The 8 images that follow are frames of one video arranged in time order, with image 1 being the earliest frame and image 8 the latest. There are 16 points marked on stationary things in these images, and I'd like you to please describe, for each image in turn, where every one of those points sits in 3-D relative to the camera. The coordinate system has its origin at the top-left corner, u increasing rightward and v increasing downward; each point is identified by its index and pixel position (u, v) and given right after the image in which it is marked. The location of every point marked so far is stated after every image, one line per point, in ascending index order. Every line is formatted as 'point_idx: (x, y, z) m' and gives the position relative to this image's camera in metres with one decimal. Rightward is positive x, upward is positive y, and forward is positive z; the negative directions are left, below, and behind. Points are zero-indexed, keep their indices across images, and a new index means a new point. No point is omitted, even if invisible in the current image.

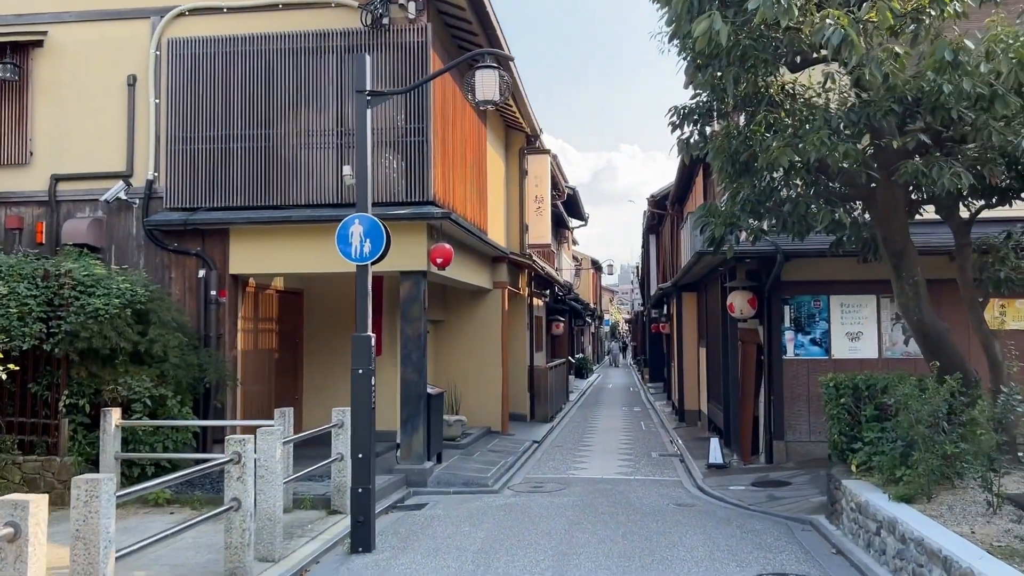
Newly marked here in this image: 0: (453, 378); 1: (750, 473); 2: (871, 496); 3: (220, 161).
0: (-1.0, -1.5, +14.1) m
1: (+2.8, -2.2, +10.2) m
2: (+2.7, -1.6, +6.5) m
3: (-3.4, +1.5, +10.0) m
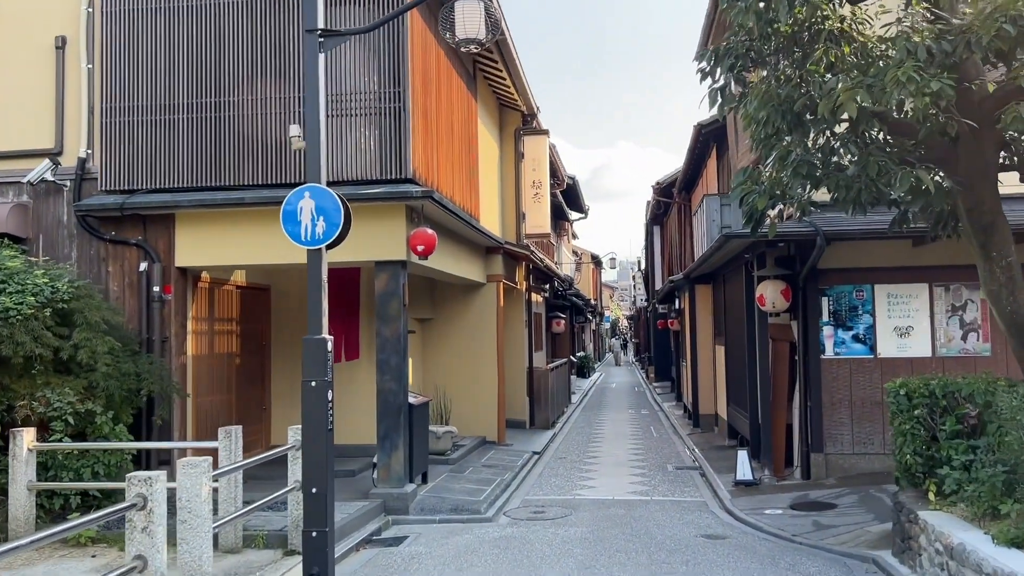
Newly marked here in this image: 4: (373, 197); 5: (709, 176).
0: (-1.0, -1.4, +12.6) m
1: (+2.8, -2.1, +8.7) m
2: (+2.7, -1.5, +5.0) m
3: (-3.5, +1.5, +8.5) m
4: (-1.3, +0.9, +8.1) m
5: (+3.7, +2.1, +15.9) m
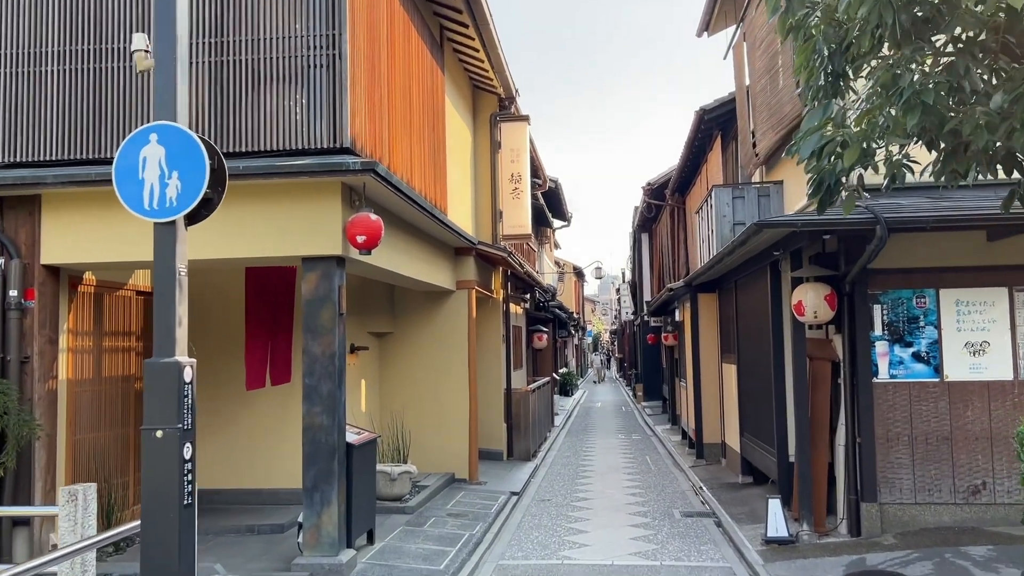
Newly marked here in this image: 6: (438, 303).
0: (-1.3, -1.5, +10.6) m
1: (+2.6, -2.1, +6.8) m
2: (+2.5, -1.4, +3.1) m
3: (-3.7, +1.5, +6.5) m
4: (-1.5, +0.8, +6.1) m
5: (+3.3, +1.9, +14.0) m
6: (-0.9, -0.2, +10.7) m
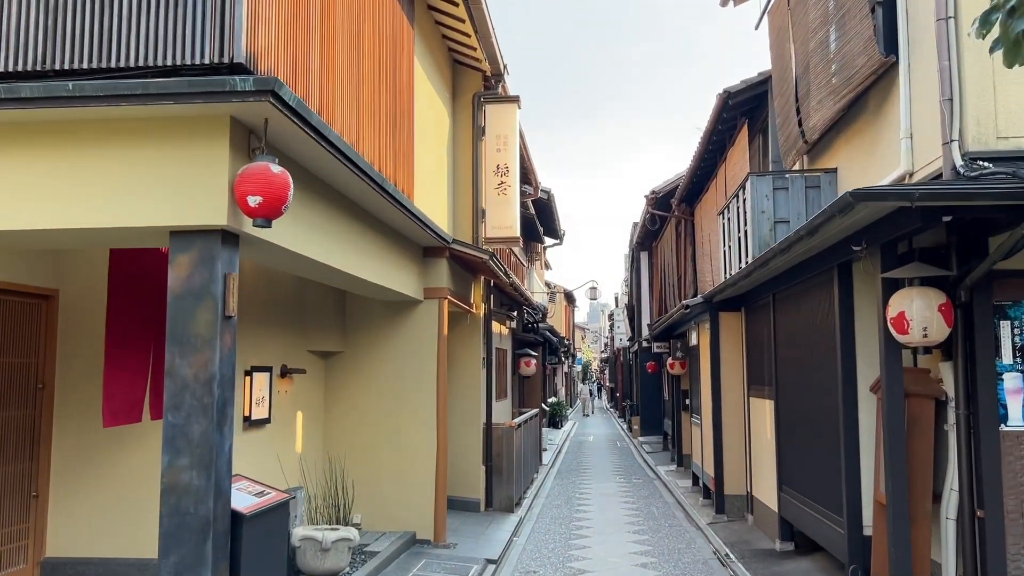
0: (-1.6, -1.6, +8.4) m
1: (+2.4, -2.2, +4.6) m
2: (+2.4, -1.4, +1.0) m
3: (-3.8, +1.6, +4.4) m
4: (-1.6, +0.9, +4.0) m
5: (+3.1, +1.7, +12.0) m
6: (-1.1, -0.3, +8.5) m
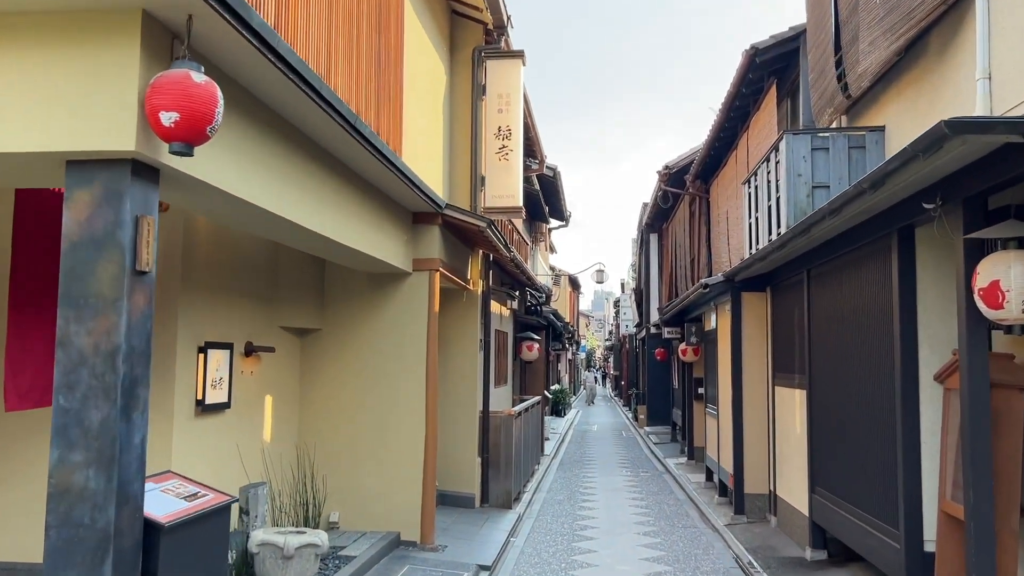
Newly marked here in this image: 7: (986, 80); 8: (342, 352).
0: (-1.6, -1.3, +7.5) m
1: (+2.3, -2.0, +3.7) m
2: (+2.4, -1.3, 0.0) m
3: (-3.8, +1.8, +3.4) m
4: (-1.7, +1.1, +3.0) m
5: (+3.1, +1.9, +11.0) m
6: (-1.1, 0.0, +7.6) m
7: (+2.8, +1.2, +5.0) m
8: (-1.5, -0.6, +7.6) m
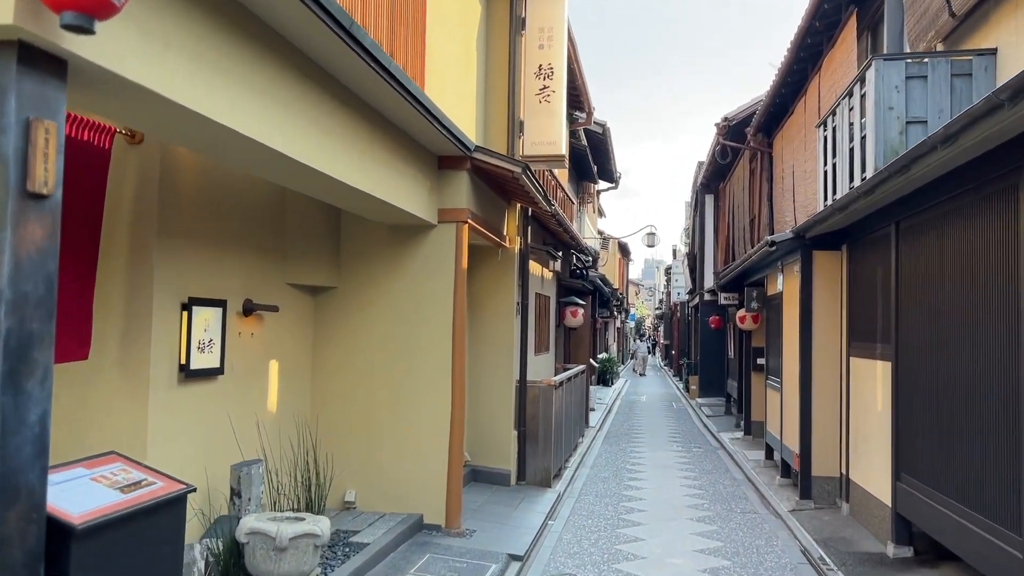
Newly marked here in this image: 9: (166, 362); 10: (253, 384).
0: (-1.3, -1.0, +6.7) m
1: (+2.4, -1.8, +2.7) m
2: (+2.2, -1.2, -1.0) m
3: (-3.7, +2.1, +2.7) m
4: (-1.6, +1.3, +2.1) m
5: (+3.6, +2.4, +9.8) m
6: (-0.8, +0.4, +6.7) m
7: (+2.9, +1.5, +3.9) m
8: (-1.2, -0.2, +6.8) m
9: (-1.9, -0.4, +4.8) m
10: (-1.8, -0.7, +5.8) m
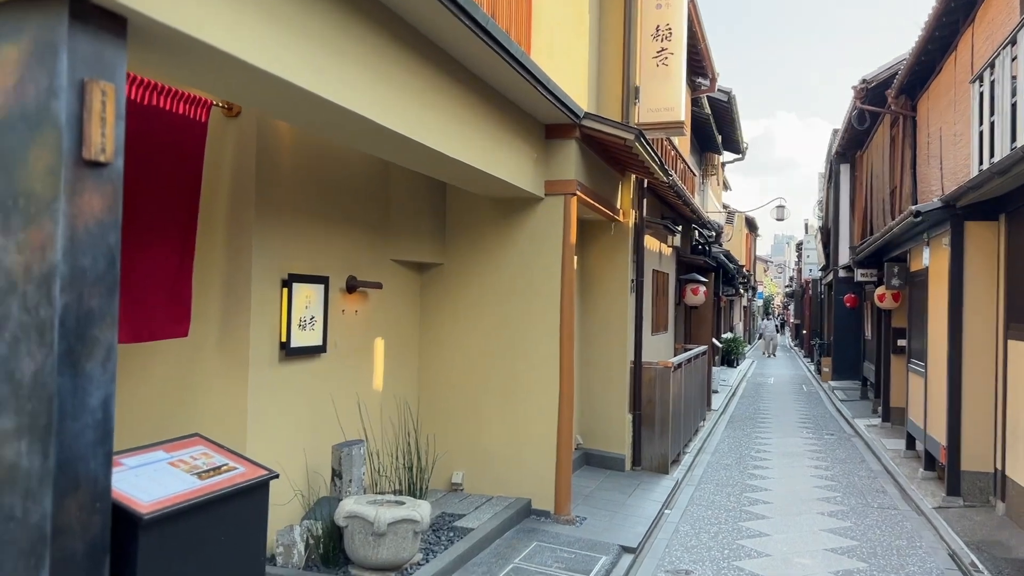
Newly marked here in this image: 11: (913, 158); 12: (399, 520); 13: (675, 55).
0: (-0.4, -0.8, +6.5) m
1: (+2.6, -1.7, +2.1) m
2: (+1.9, -1.2, -1.6) m
3: (-3.5, +2.1, +2.8) m
4: (-1.4, +1.4, +2.0) m
5: (+4.8, +2.7, +8.8) m
6: (0.0, +0.6, +6.4) m
7: (+3.3, +1.6, +3.0) m
8: (-0.4, 0.0, +6.5) m
9: (-1.4, -0.3, +4.7) m
10: (-1.0, -0.5, +5.7) m
11: (+5.7, +1.8, +12.1) m
12: (-0.6, -1.2, +4.5) m
13: (+1.5, +2.2, +7.9) m
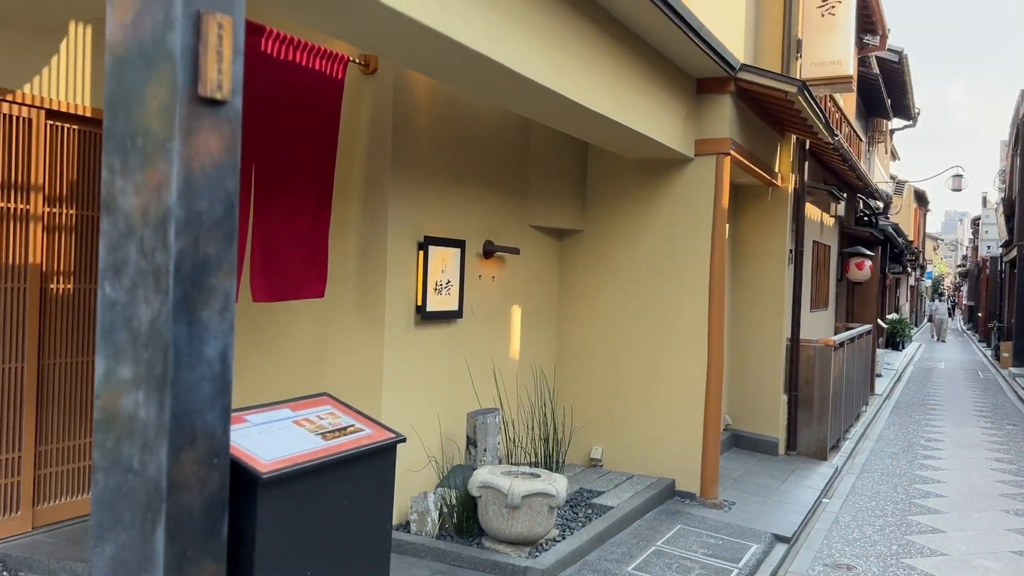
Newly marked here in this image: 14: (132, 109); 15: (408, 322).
0: (+0.6, -0.5, +6.2) m
1: (+2.9, -1.6, +1.4) m
2: (+1.6, -1.2, -2.1) m
3: (-3.0, +2.3, +3.0) m
4: (-1.1, +1.5, +1.9) m
5: (+6.2, +2.9, +7.5) m
6: (+1.0, +0.8, +6.0) m
7: (+3.8, +1.7, +2.1) m
8: (+0.7, +0.2, +6.2) m
9: (-0.6, -0.1, +4.6) m
10: (-0.1, -0.3, +5.5) m
11: (+7.6, +2.1, +10.6) m
12: (+0.1, -1.0, +4.3) m
13: (+2.8, +2.4, +7.2) m
14: (-1.0, +0.5, +2.2) m
15: (-0.6, -0.2, +4.6) m
